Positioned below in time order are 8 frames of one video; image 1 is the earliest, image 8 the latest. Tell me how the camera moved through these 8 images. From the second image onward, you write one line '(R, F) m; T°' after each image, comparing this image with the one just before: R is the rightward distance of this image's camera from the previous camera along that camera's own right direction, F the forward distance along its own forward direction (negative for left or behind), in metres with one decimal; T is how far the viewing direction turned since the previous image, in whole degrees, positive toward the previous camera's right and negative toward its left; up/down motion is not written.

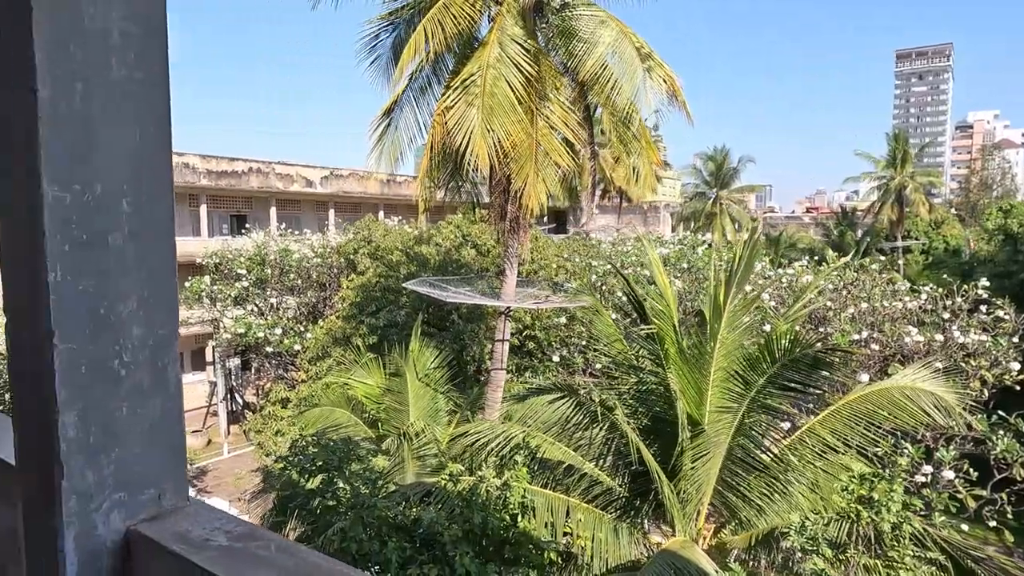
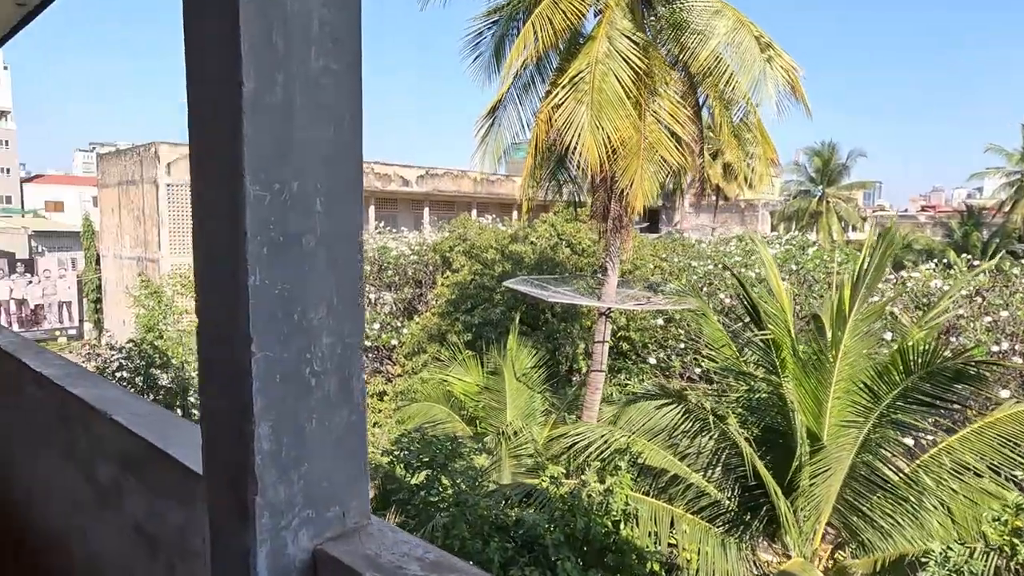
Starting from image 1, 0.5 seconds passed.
(-0.2, +0.1) m; -8°
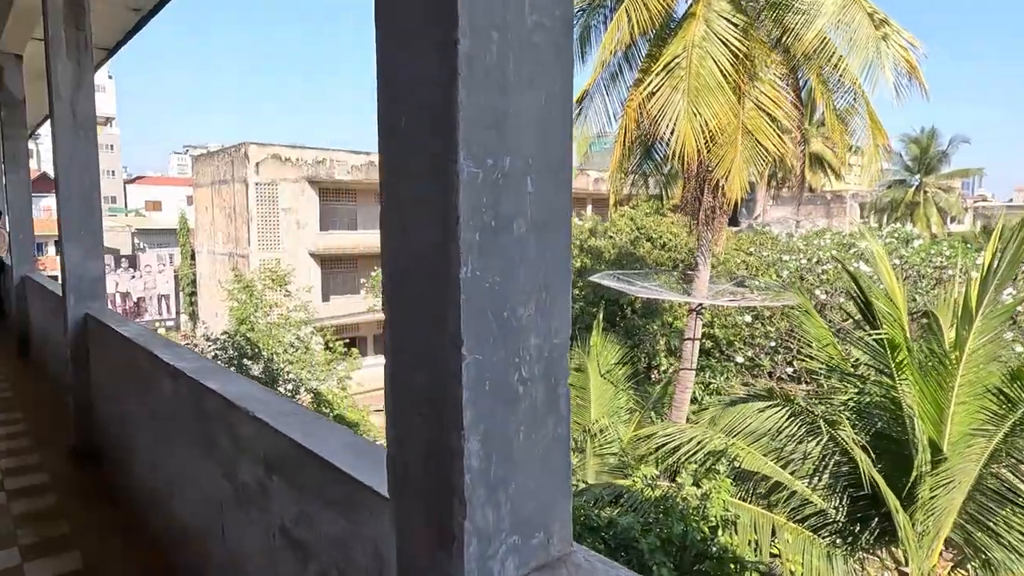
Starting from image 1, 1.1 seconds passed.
(-0.2, +0.1) m; -6°
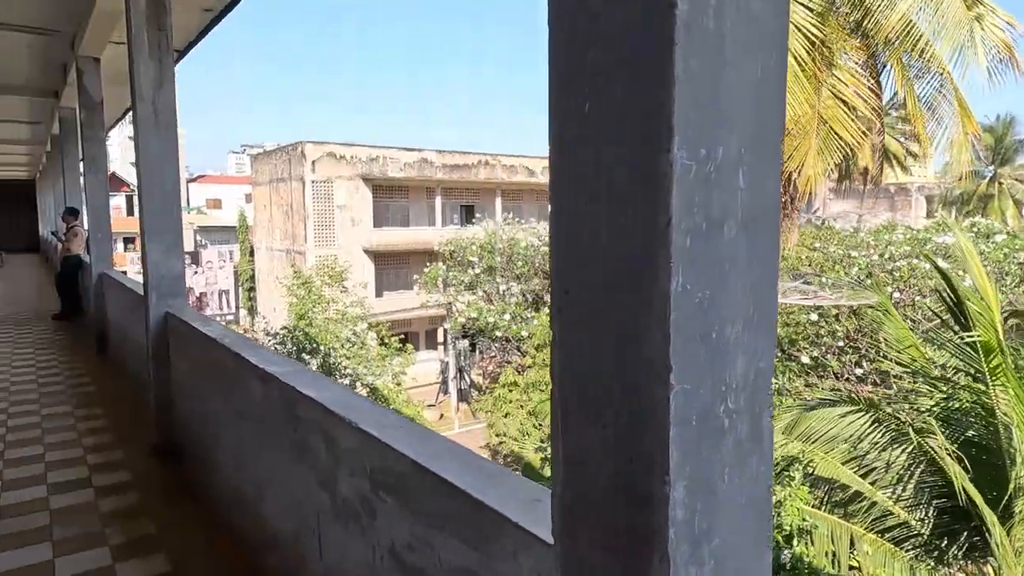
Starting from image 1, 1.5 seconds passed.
(-0.1, +0.1) m; -4°
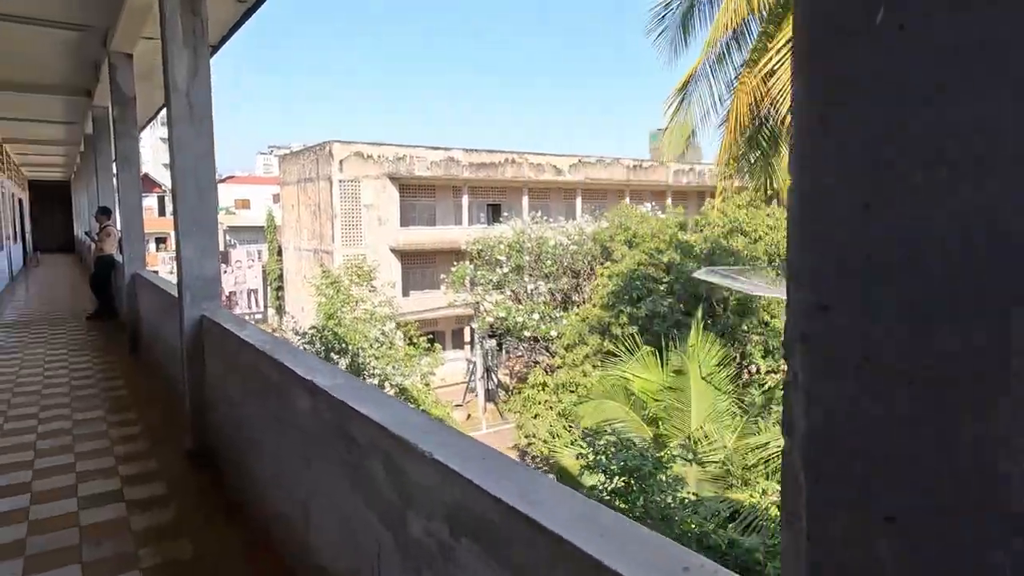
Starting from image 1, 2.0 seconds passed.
(-0.1, +0.2) m; -2°
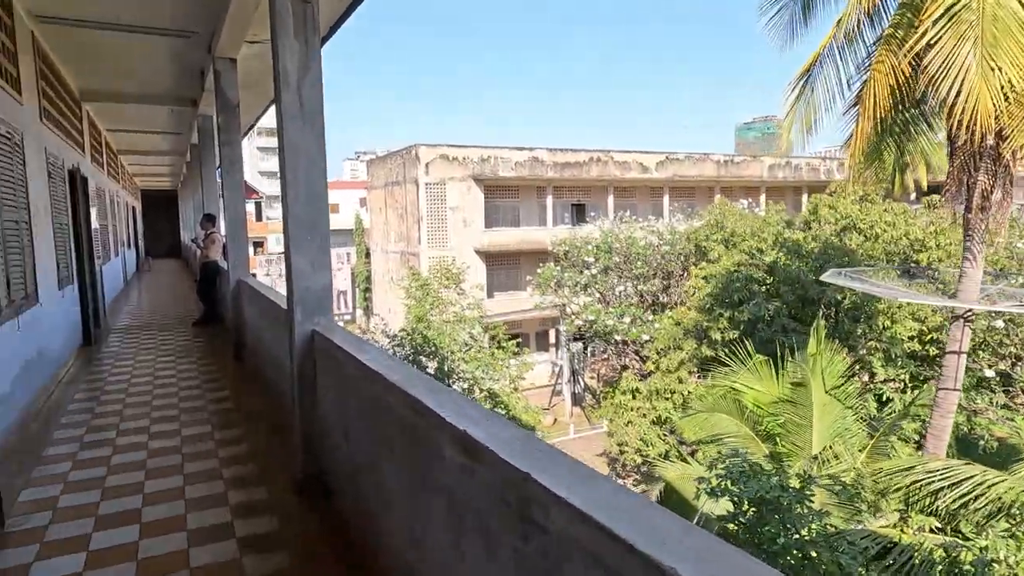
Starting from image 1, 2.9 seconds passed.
(-0.3, +0.4) m; -7°
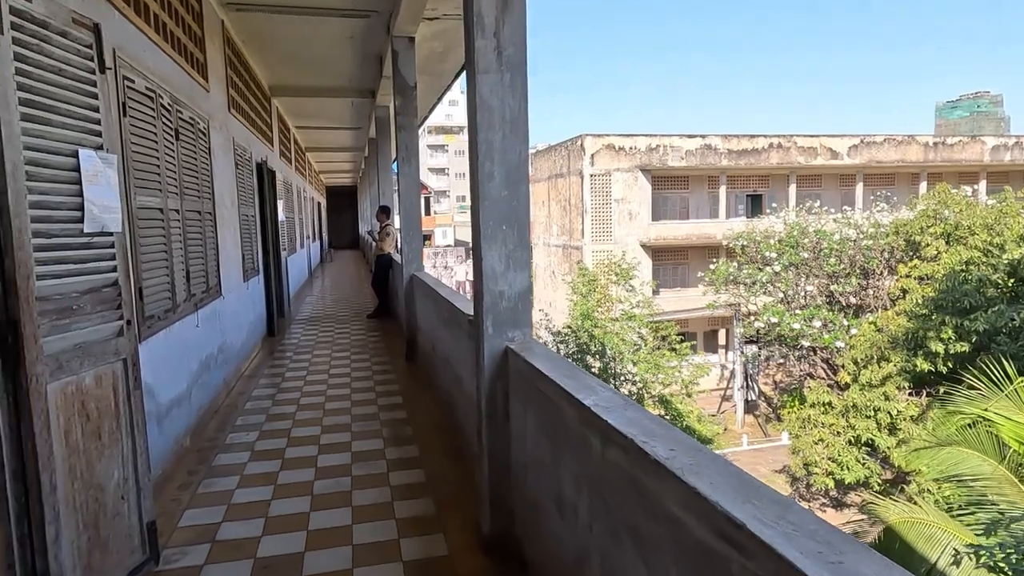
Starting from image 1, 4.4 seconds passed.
(-0.3, +0.7) m; -14°
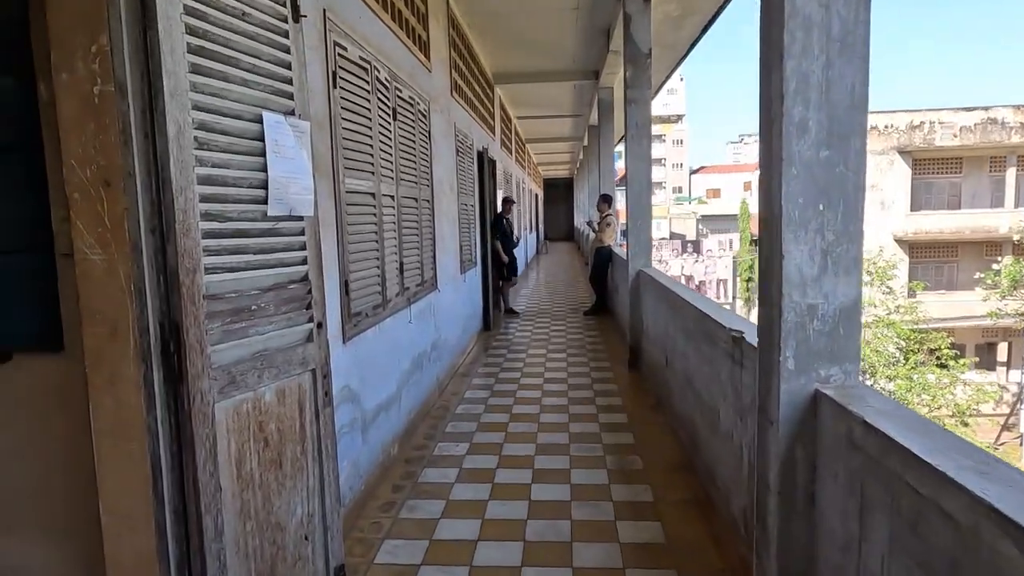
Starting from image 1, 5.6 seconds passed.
(-0.2, +0.6) m; -18°
